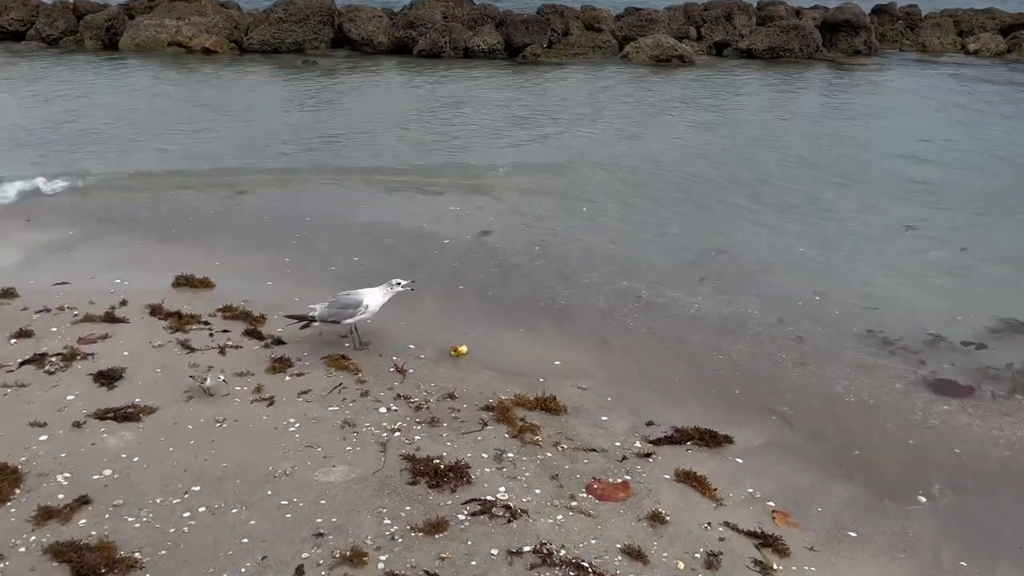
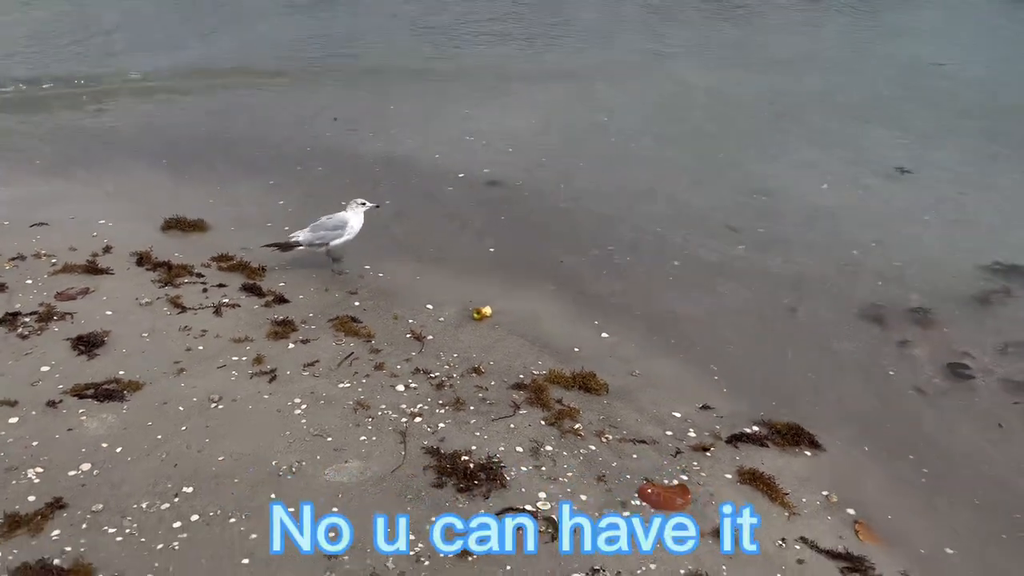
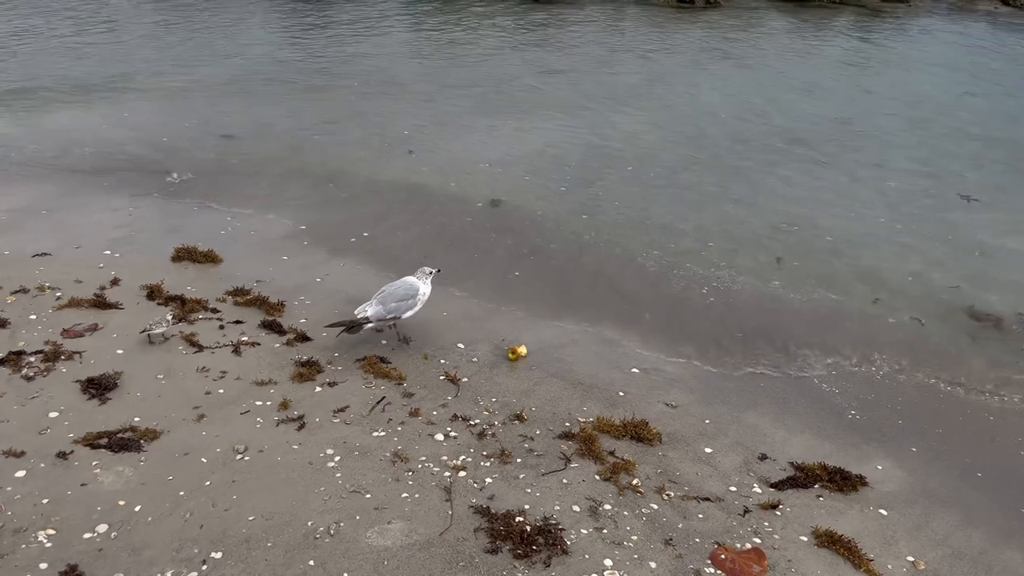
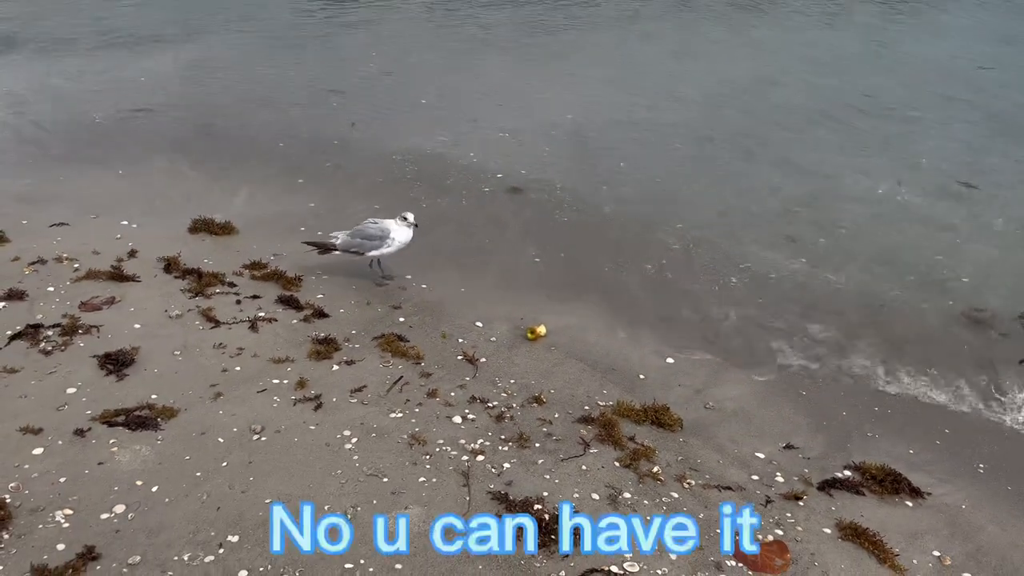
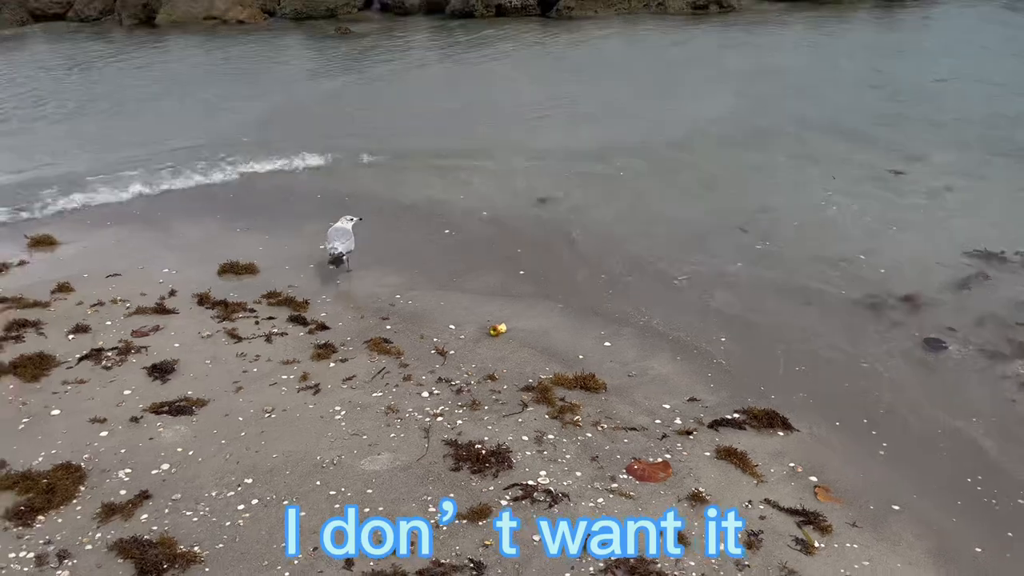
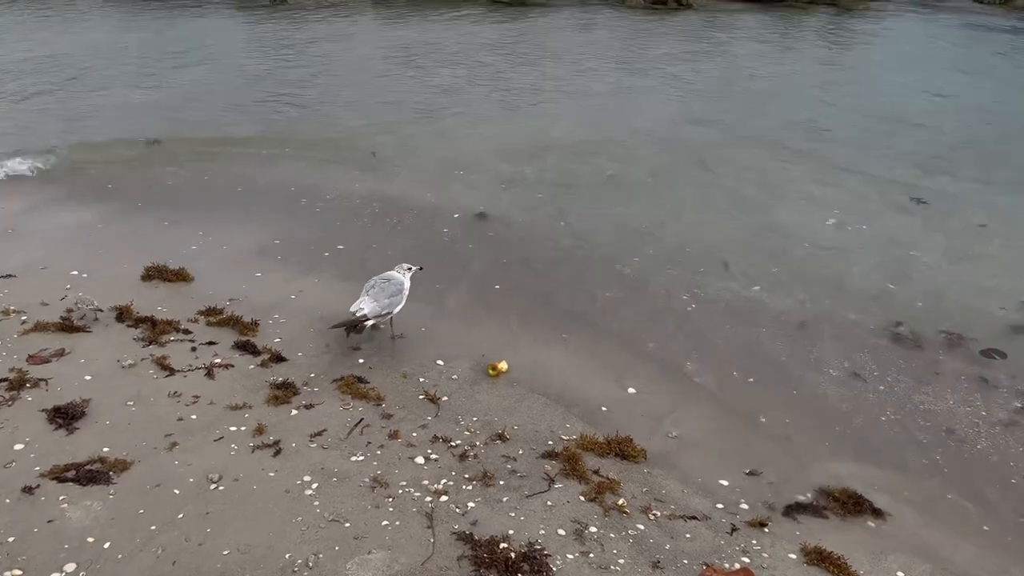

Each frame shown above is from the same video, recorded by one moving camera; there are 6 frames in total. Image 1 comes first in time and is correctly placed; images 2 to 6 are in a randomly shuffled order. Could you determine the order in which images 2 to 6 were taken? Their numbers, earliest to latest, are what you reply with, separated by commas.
3, 6, 4, 2, 5
